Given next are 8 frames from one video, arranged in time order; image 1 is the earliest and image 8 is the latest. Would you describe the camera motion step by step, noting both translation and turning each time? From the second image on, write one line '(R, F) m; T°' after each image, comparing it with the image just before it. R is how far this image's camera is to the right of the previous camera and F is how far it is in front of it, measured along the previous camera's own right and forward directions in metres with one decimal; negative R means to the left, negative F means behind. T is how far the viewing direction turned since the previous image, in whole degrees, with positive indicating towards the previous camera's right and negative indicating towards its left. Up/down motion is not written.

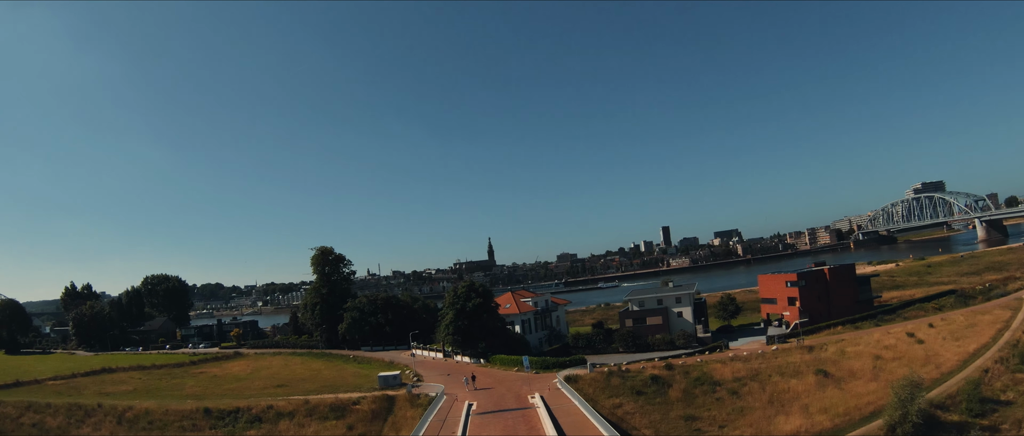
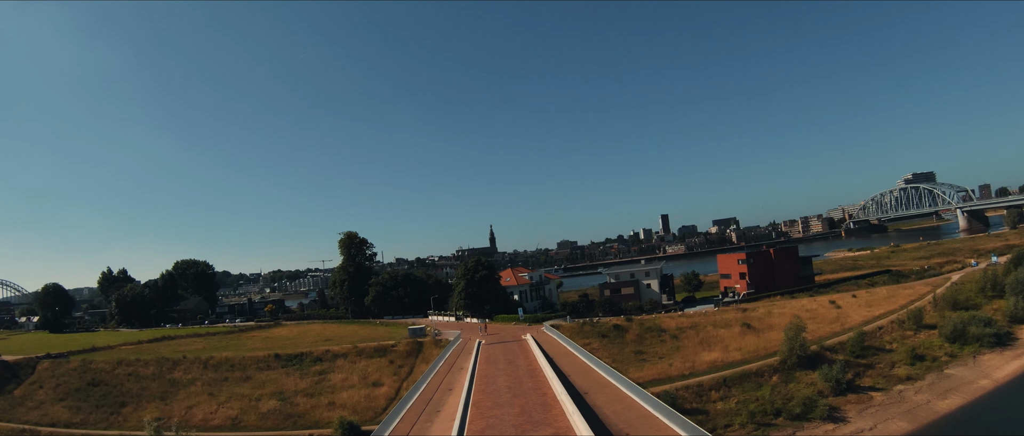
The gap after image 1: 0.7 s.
(+0.1, -4.5) m; 0°
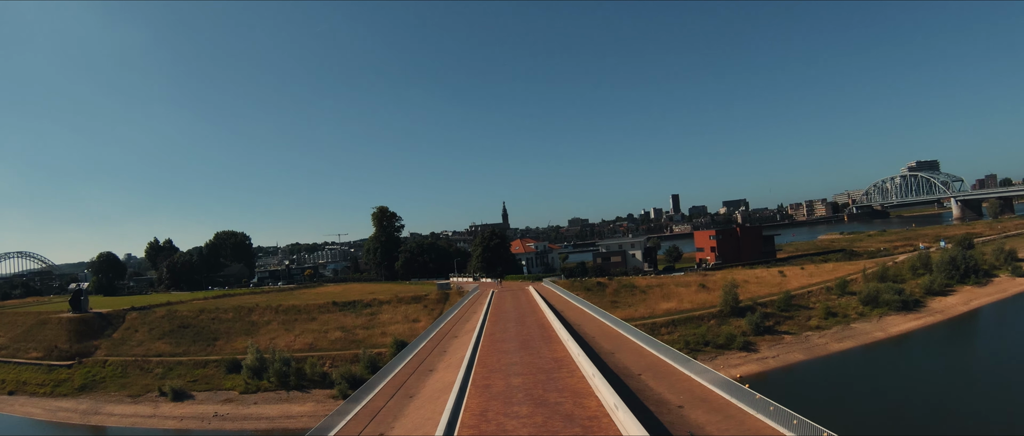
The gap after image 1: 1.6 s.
(+0.2, -5.3) m; -1°
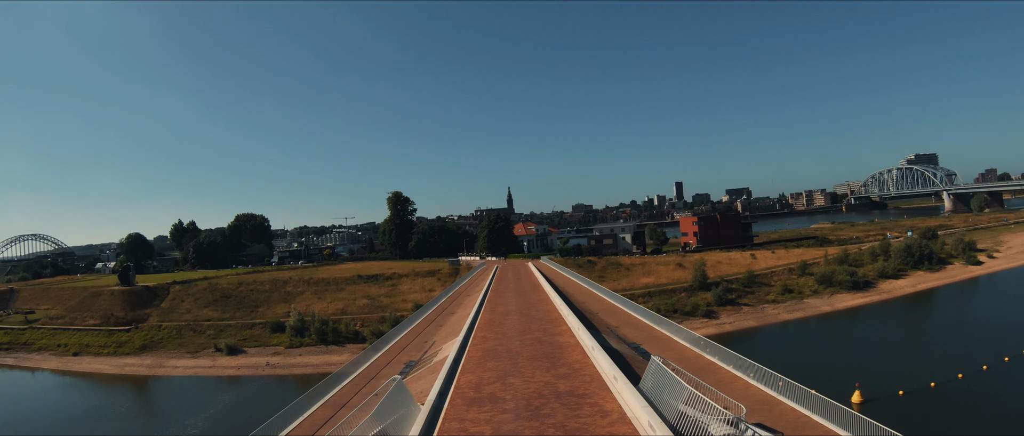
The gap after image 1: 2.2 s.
(+0.1, -3.7) m; -1°
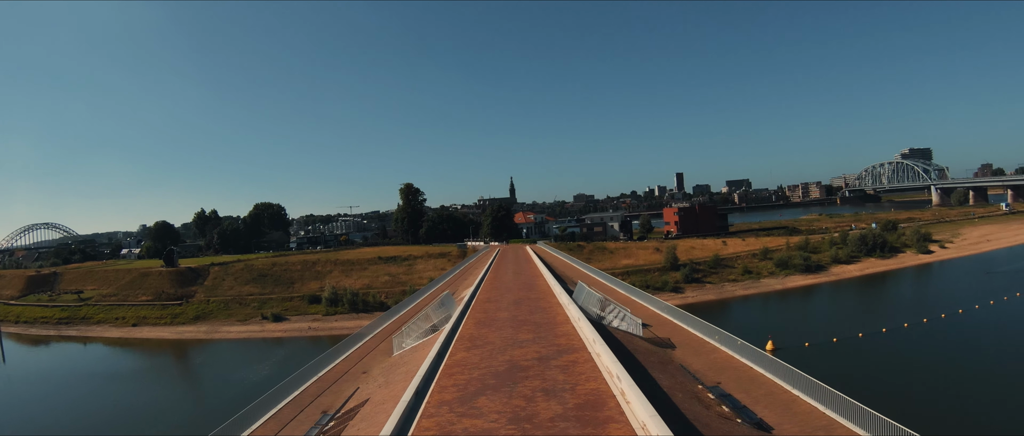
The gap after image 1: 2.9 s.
(+0.2, -4.4) m; 0°
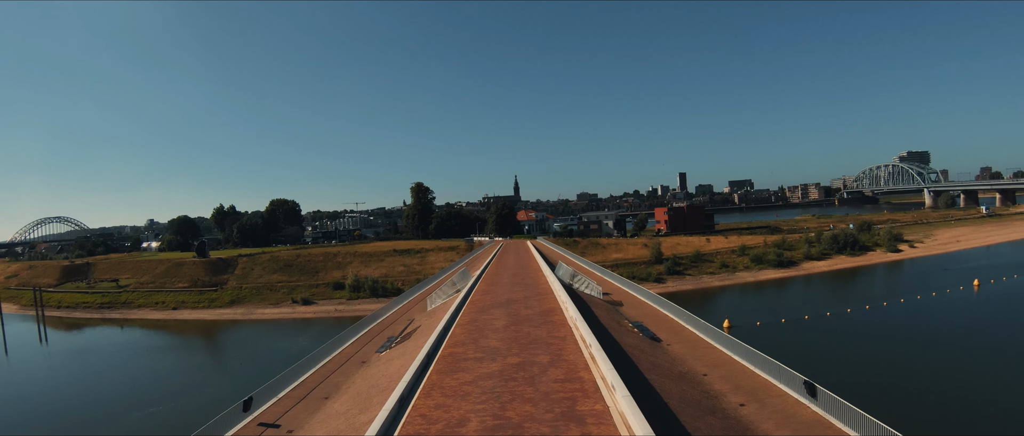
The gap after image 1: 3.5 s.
(+0.1, -3.6) m; 0°
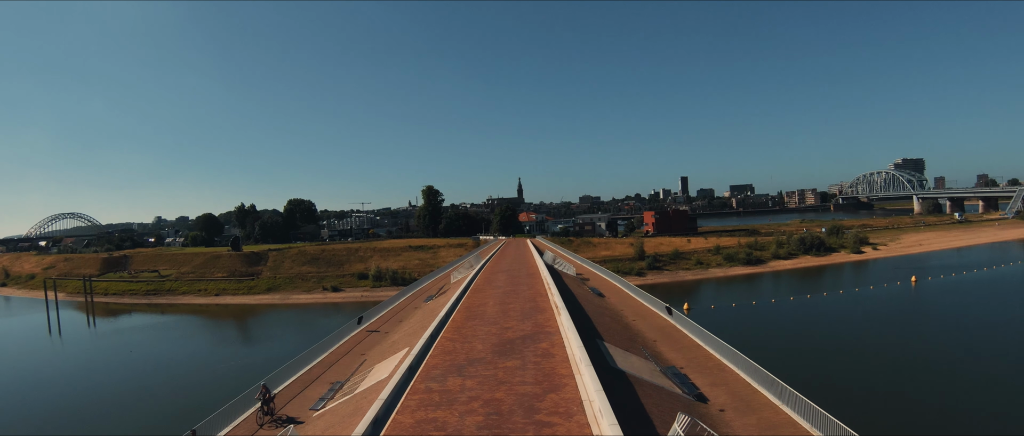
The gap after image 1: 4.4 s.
(+0.1, -5.0) m; 0°
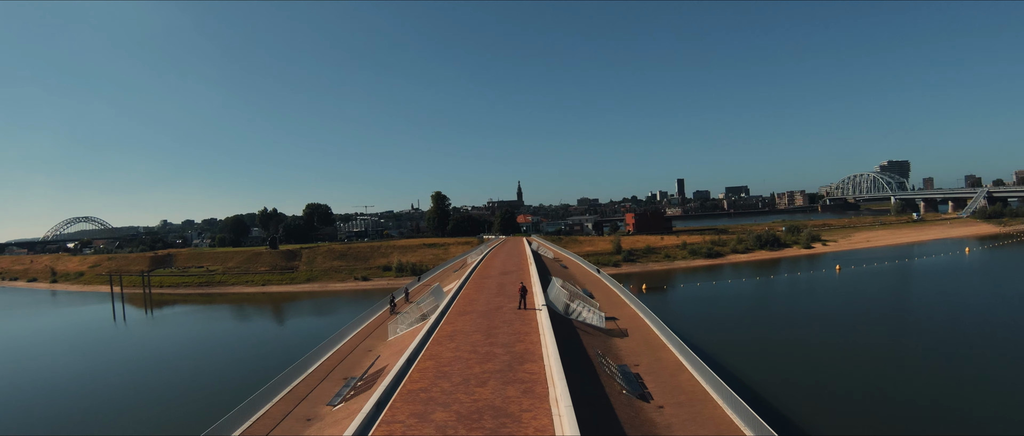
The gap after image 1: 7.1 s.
(+0.2, -7.8) m; 0°
